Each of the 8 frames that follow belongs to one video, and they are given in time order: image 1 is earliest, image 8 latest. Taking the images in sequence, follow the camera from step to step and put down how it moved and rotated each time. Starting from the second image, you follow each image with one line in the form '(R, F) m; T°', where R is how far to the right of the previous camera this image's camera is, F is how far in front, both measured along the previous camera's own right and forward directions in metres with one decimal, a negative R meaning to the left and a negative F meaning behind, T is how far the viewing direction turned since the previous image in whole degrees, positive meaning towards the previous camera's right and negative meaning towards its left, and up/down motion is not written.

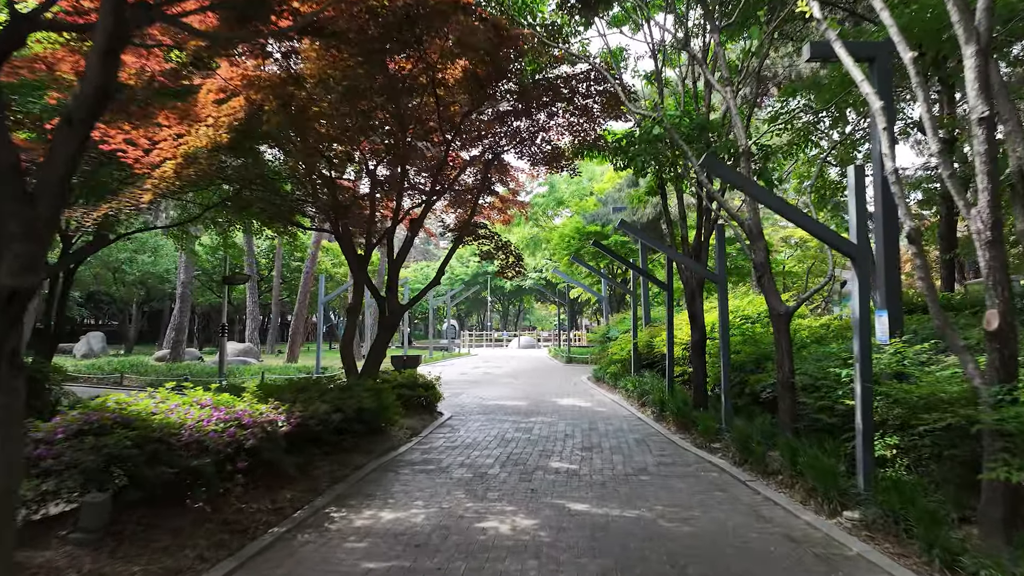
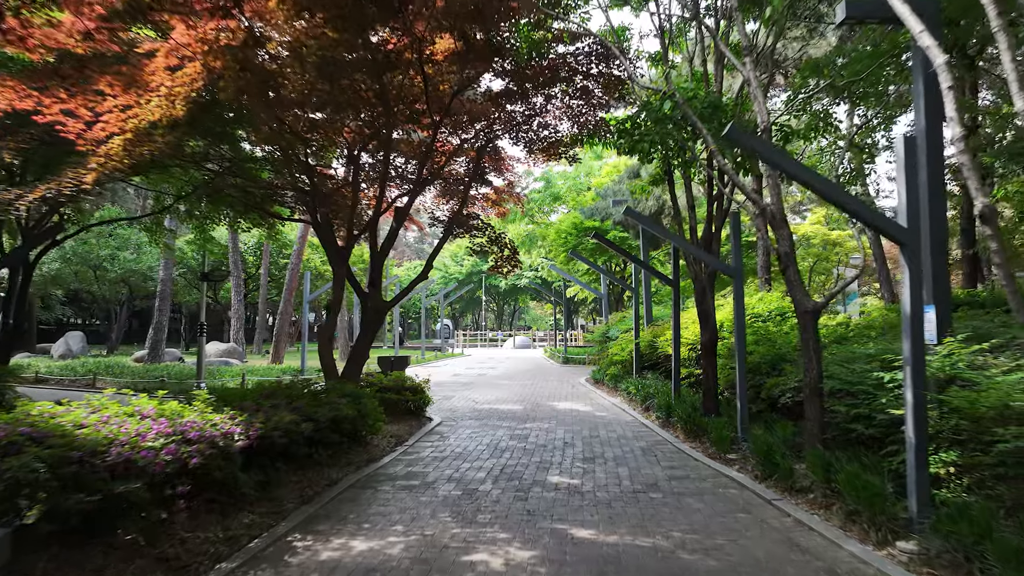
(0.0, +0.8) m; 0°
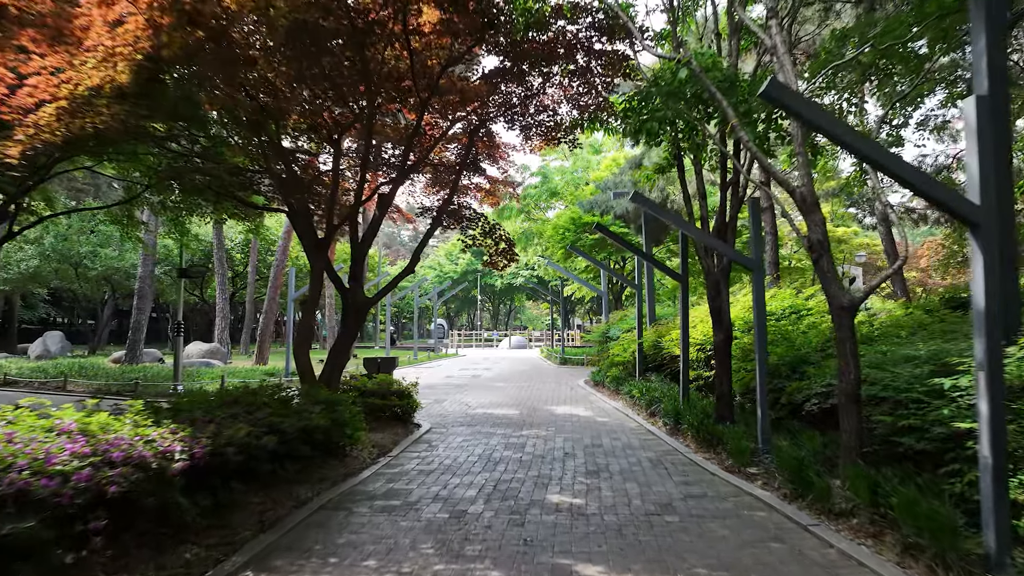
(0.0, +0.8) m; 0°
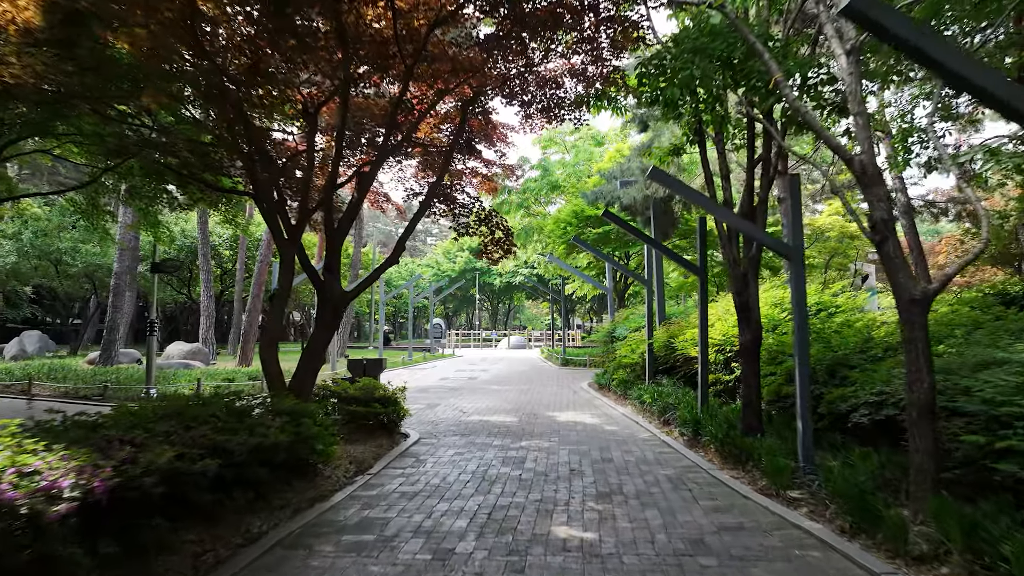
(0.0, +1.1) m; 0°
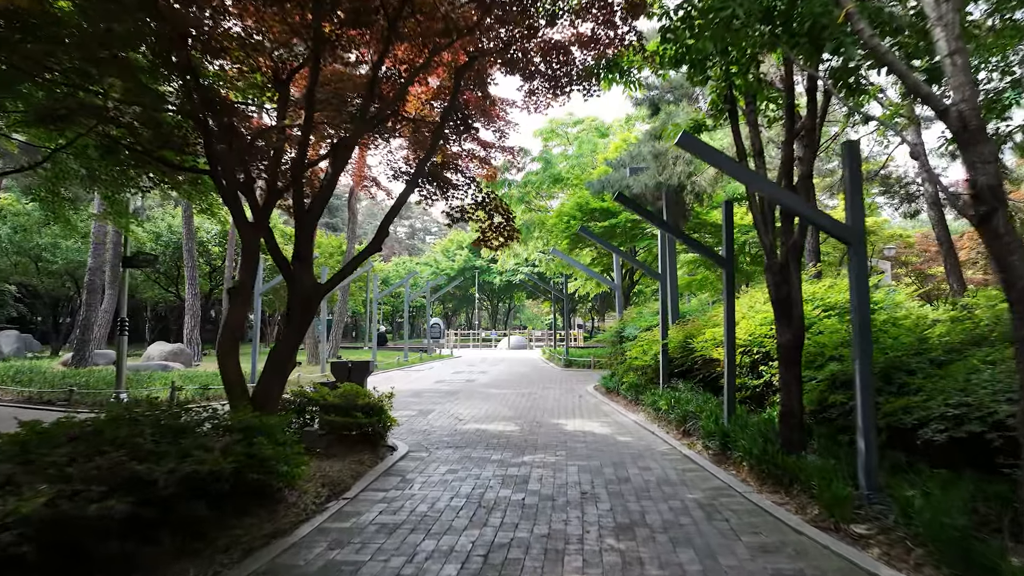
(0.0, +1.1) m; 0°
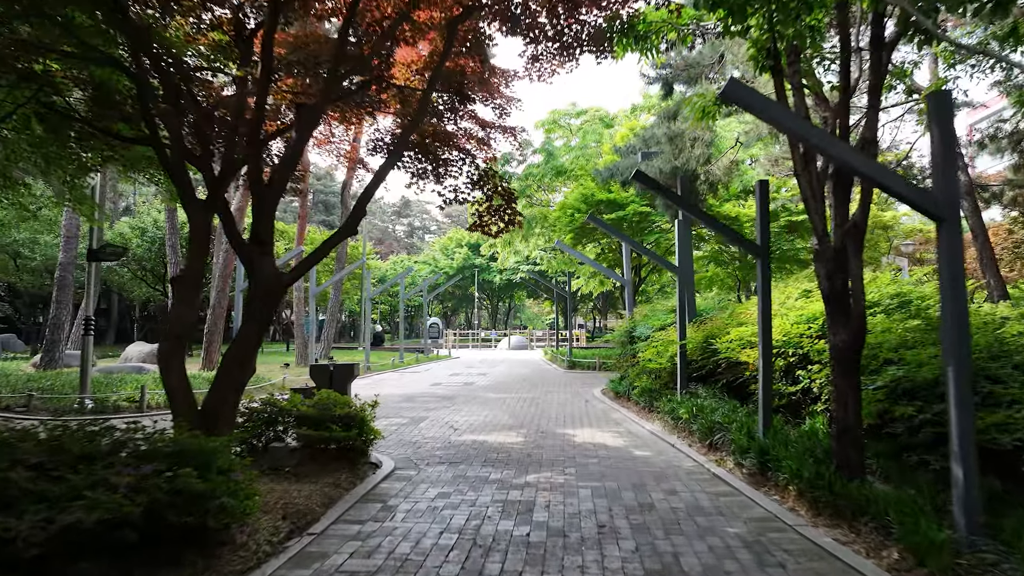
(0.0, +1.1) m; 0°
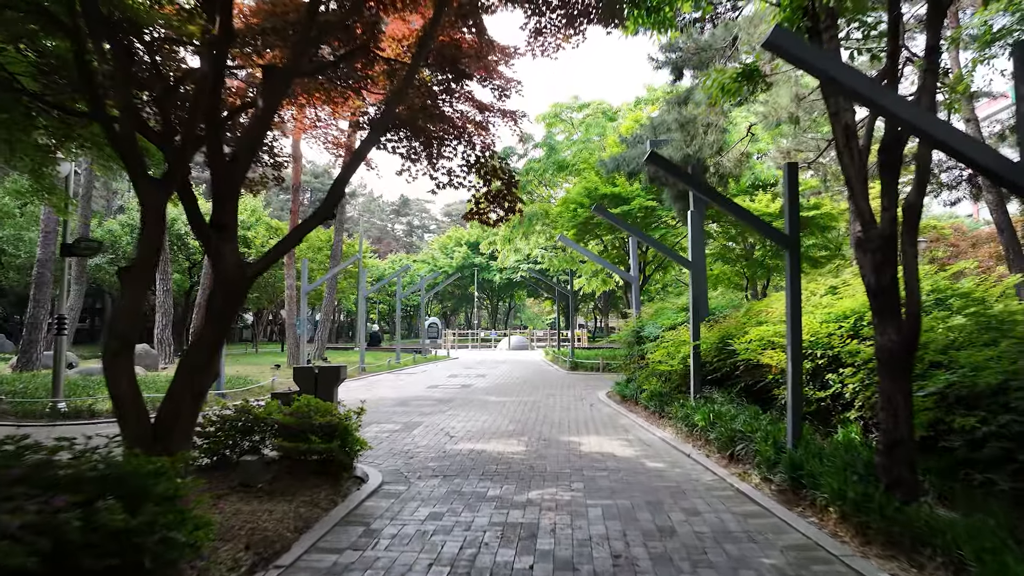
(0.0, +0.7) m; 0°
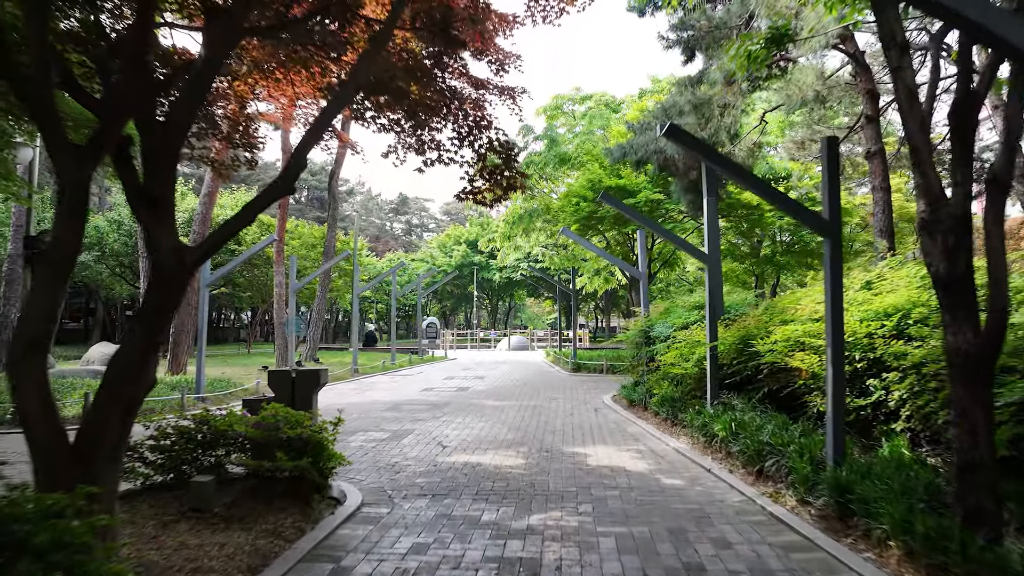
(0.0, +0.8) m; 0°
